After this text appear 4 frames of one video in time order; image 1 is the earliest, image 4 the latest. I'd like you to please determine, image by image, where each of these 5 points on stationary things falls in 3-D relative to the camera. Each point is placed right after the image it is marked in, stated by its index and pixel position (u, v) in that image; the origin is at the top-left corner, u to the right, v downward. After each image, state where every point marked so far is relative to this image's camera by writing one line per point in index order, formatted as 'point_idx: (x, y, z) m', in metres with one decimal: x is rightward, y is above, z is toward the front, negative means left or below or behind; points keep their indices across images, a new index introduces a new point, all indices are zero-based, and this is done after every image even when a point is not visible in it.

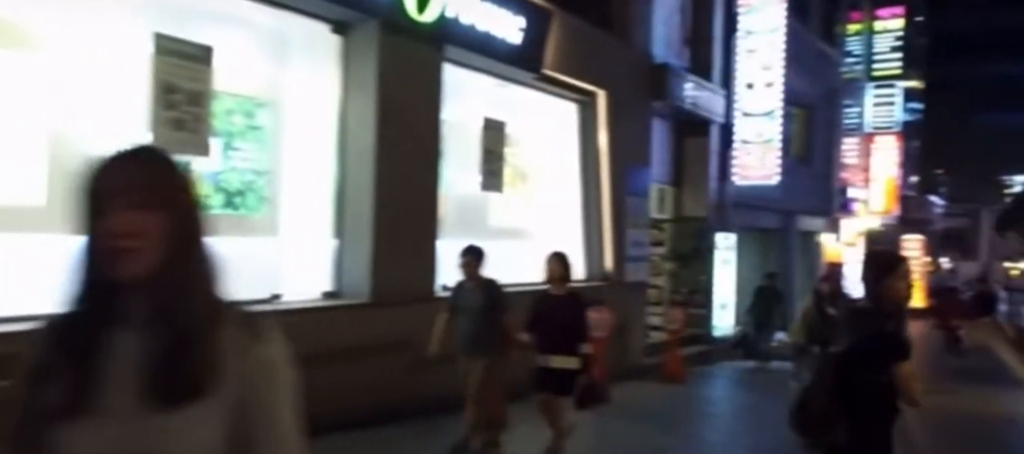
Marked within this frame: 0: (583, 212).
0: (+1.1, +0.2, +15.7) m
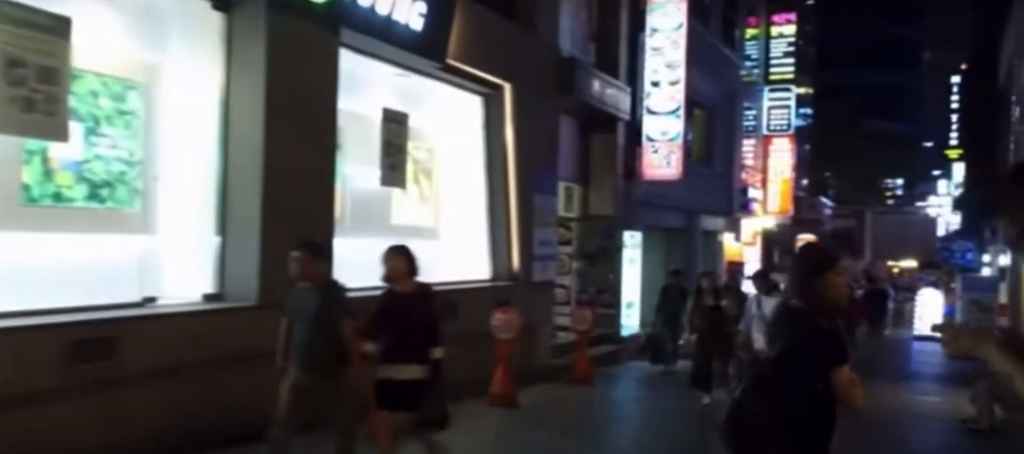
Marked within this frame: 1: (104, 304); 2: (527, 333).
0: (-0.4, +0.3, +15.1) m
1: (-3.0, -0.6, +7.7) m
2: (+0.2, -1.6, +15.9) m
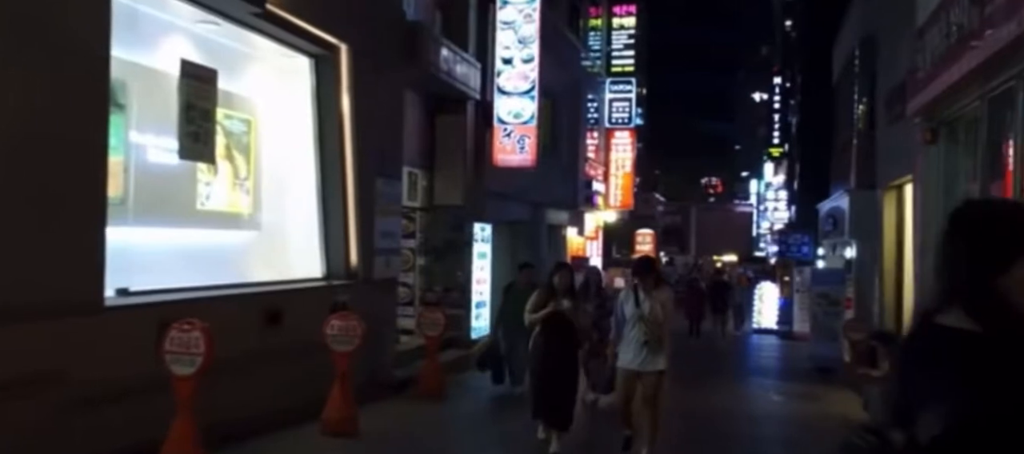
0: (-2.4, +0.4, +12.7) m
1: (-3.8, -0.5, +5.0) m
2: (-1.9, -1.5, +13.6) m
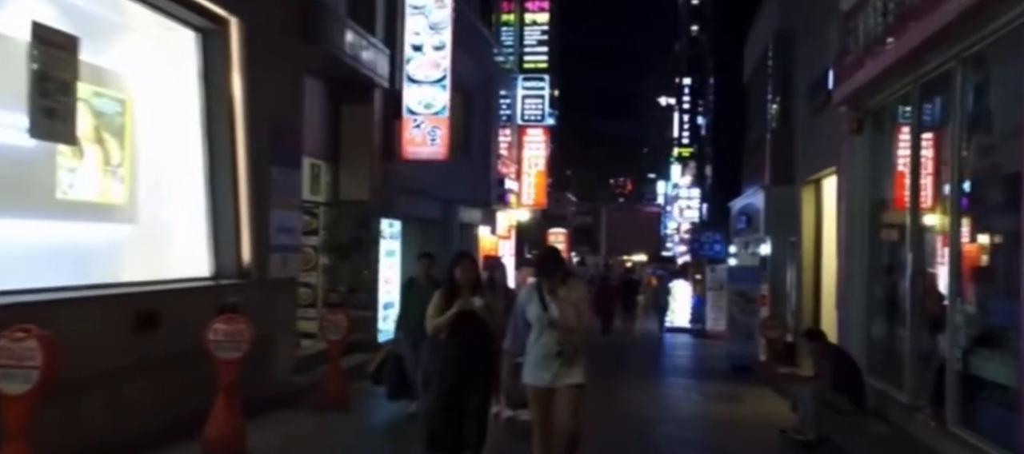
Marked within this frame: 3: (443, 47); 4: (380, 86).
0: (-3.4, +0.5, +11.5) m
1: (-4.2, -0.4, +3.7) m
2: (-3.0, -1.4, +12.4) m
3: (-1.3, +3.4, +19.8) m
4: (-2.4, +2.5, +18.6) m
